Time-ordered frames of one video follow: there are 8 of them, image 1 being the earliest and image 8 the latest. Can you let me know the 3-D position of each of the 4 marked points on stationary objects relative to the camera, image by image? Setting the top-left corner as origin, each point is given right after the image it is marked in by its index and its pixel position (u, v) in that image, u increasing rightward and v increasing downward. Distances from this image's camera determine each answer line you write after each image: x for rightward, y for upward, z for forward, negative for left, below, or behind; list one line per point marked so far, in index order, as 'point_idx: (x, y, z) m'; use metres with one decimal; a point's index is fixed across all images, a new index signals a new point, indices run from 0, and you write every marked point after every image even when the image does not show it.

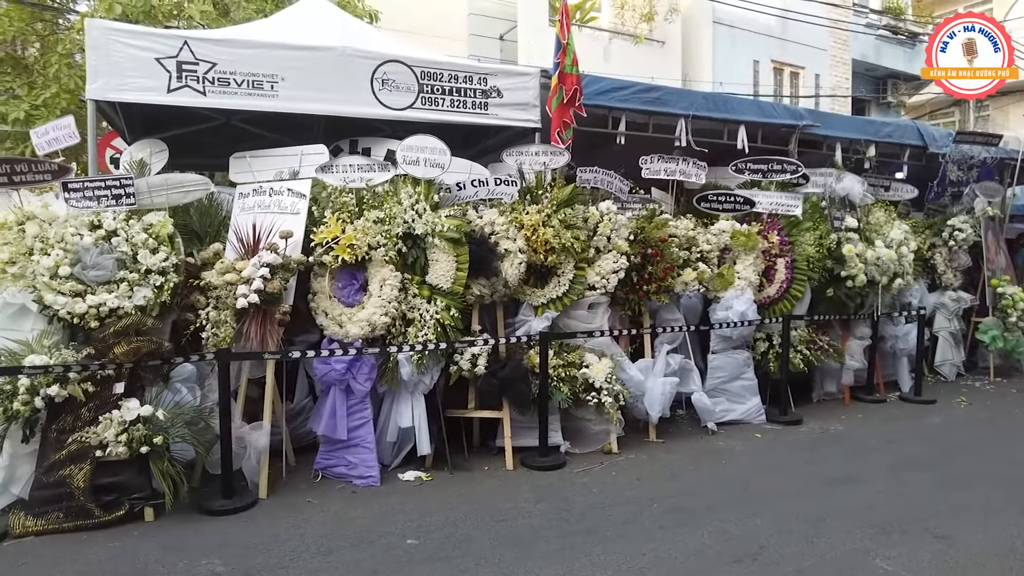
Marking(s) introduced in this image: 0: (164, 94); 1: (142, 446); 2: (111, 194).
0: (-2.5, +1.4, +4.7) m
1: (-2.3, -1.0, +4.0) m
2: (-2.6, +0.6, +4.3) m
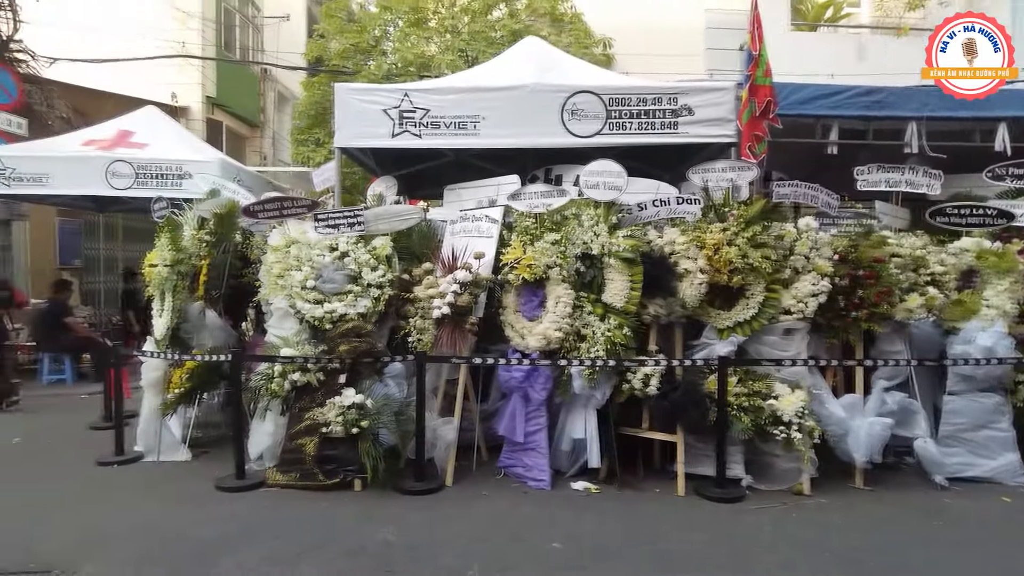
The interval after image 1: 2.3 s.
0: (-1.0, +1.3, +5.7) m
1: (-1.2, -1.0, +4.9) m
2: (-1.3, +0.5, +5.3) m
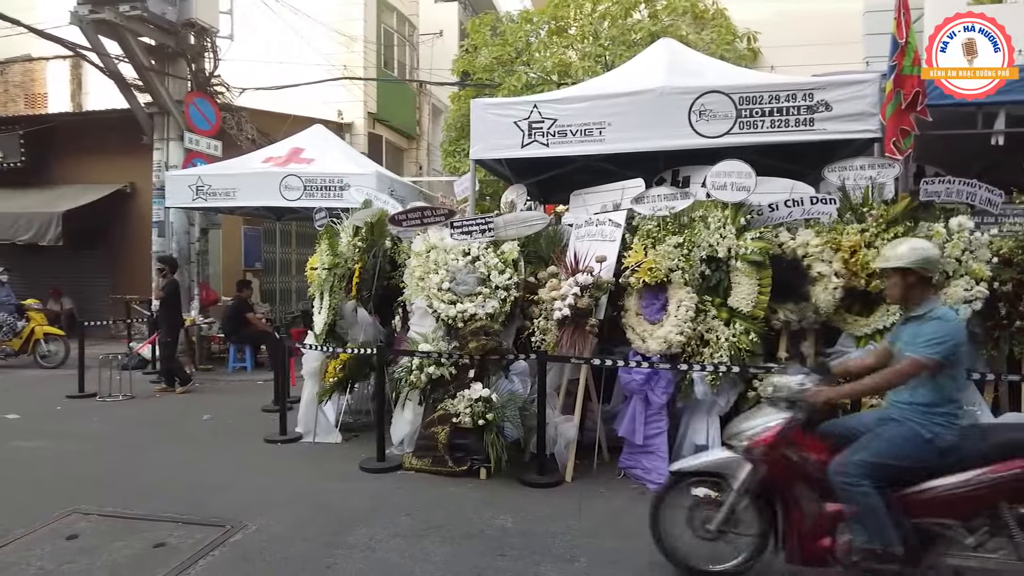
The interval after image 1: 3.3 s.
0: (+0.1, +1.3, +6.0) m
1: (-0.3, -1.0, +5.2) m
2: (-0.3, +0.5, +5.6) m
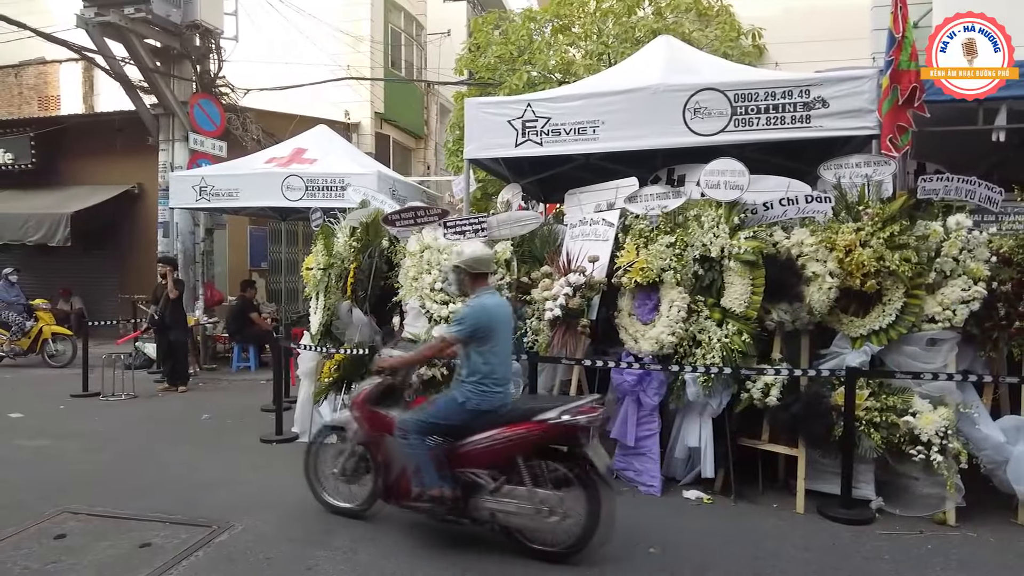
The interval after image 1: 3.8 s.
0: (0.0, +1.3, +5.9) m
1: (-0.3, -1.1, +5.2) m
2: (-0.3, +0.5, +5.6) m
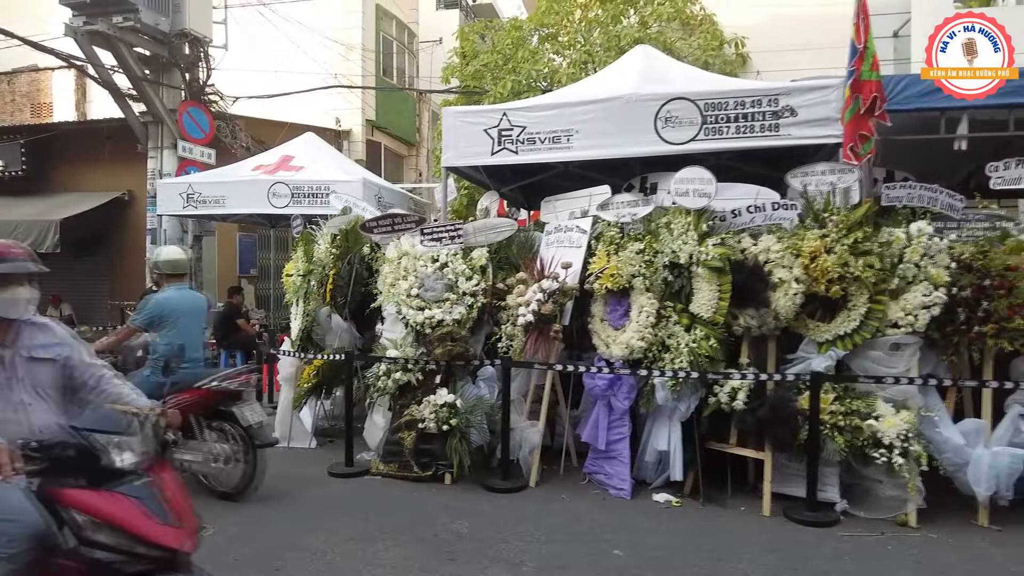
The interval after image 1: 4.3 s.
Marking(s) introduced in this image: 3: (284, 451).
0: (-0.2, +1.2, +6.0) m
1: (-0.5, -1.1, +5.3) m
2: (-0.6, +0.5, +5.7) m
3: (-2.2, -1.6, +6.4) m
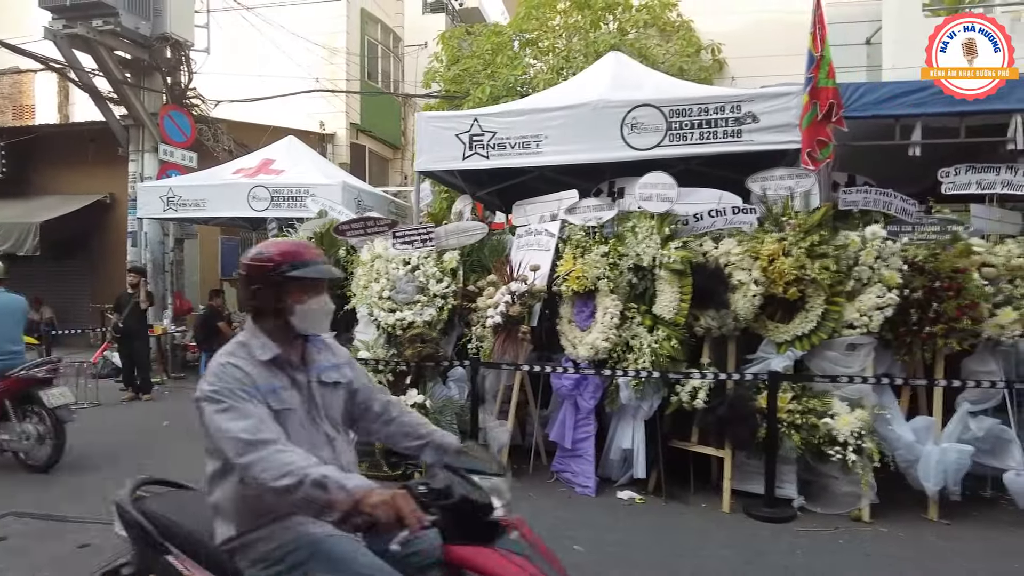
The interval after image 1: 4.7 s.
0: (-0.5, +1.2, +6.1) m
1: (-0.8, -1.1, +5.4) m
2: (-0.8, +0.4, +5.8) m
3: (-2.5, -1.6, +6.5) m
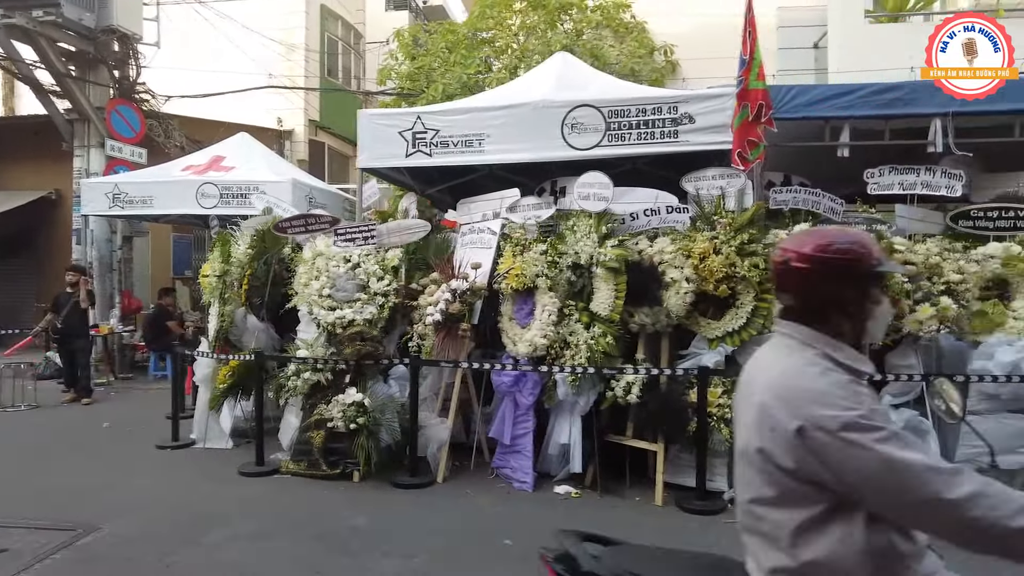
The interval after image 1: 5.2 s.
0: (-1.0, +1.2, +6.1) m
1: (-1.3, -1.1, +5.3) m
2: (-1.3, +0.5, +5.8) m
3: (-3.0, -1.6, +6.4) m
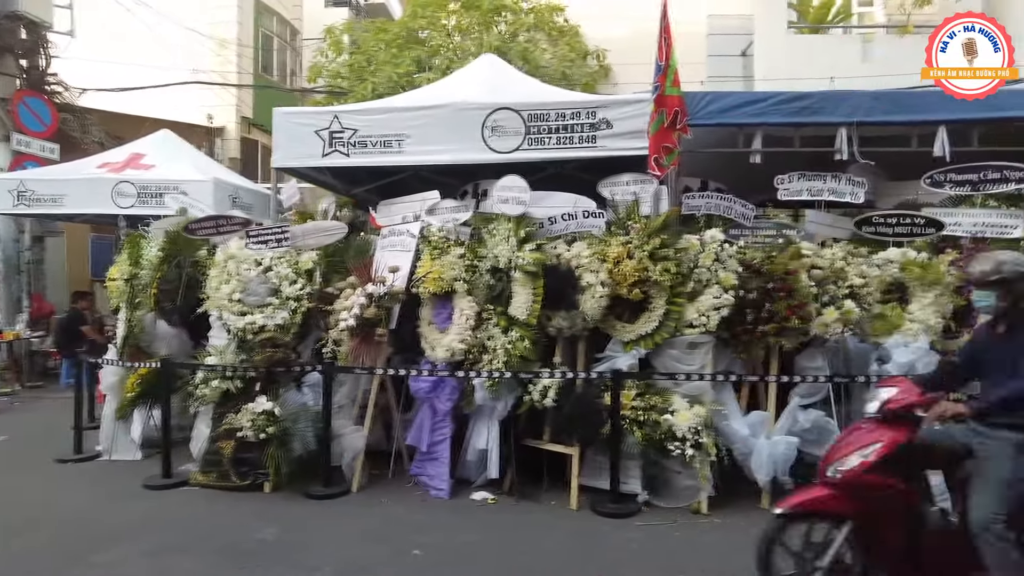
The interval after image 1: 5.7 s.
0: (-1.7, +1.2, +6.0) m
1: (-1.9, -1.1, +5.2) m
2: (-2.0, +0.4, +5.6) m
3: (-3.8, -1.6, +6.1) m
